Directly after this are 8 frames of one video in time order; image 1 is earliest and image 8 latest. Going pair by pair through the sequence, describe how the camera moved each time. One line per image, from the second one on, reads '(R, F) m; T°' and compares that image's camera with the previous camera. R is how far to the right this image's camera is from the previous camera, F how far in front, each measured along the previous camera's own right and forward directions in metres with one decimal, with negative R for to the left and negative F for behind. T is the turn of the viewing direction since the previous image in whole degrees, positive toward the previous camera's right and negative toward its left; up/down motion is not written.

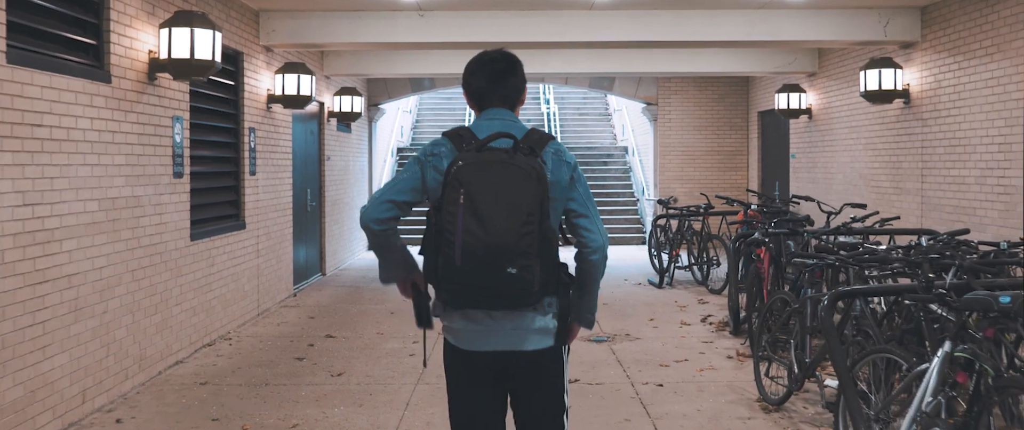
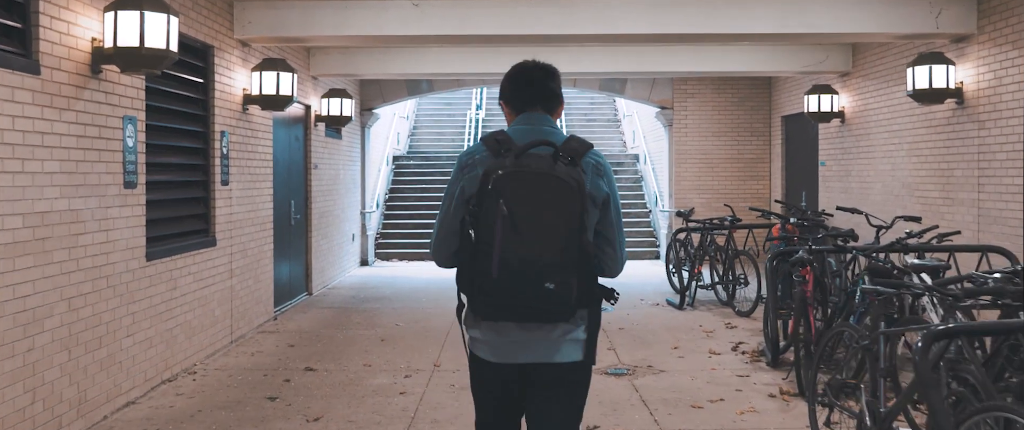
(0.0, +1.0) m; 0°
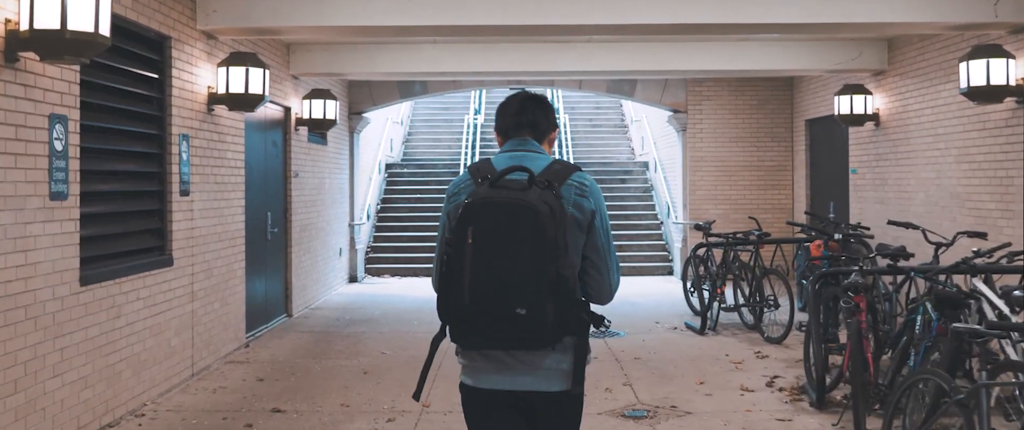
(0.0, +0.9) m; 0°
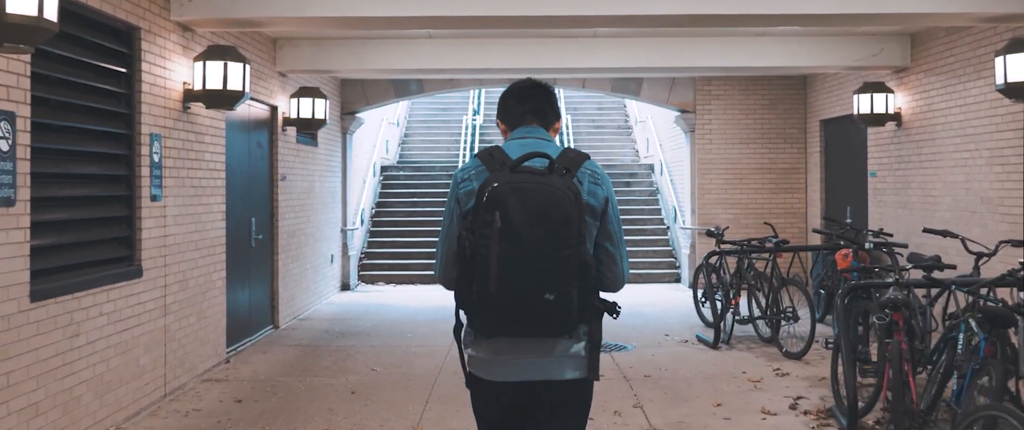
(0.0, +0.5) m; 0°
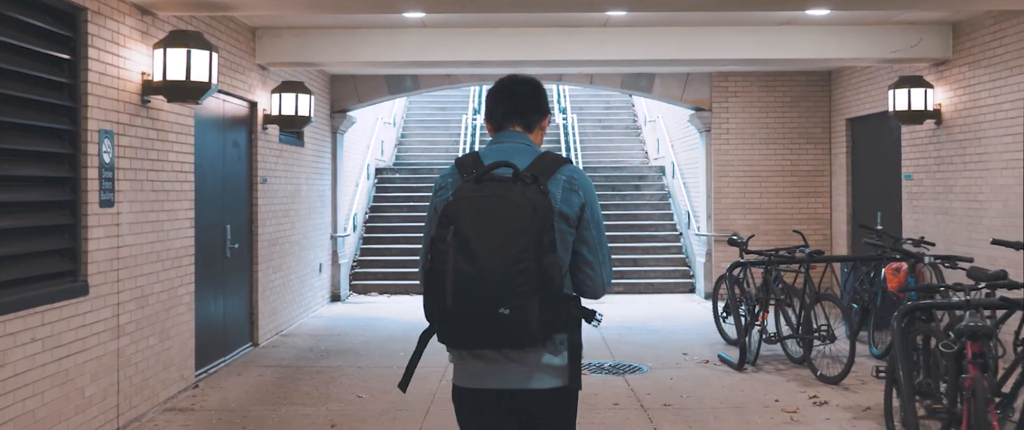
(0.0, +0.8) m; 0°
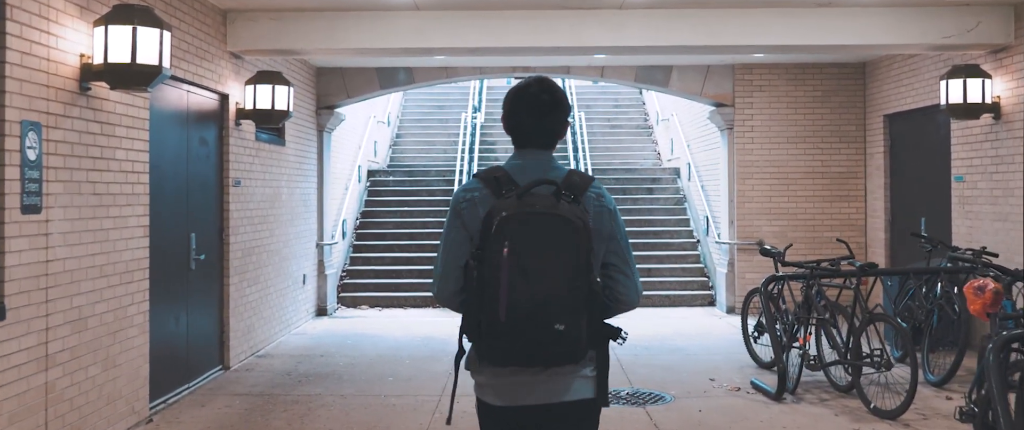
(0.0, +0.9) m; 0°
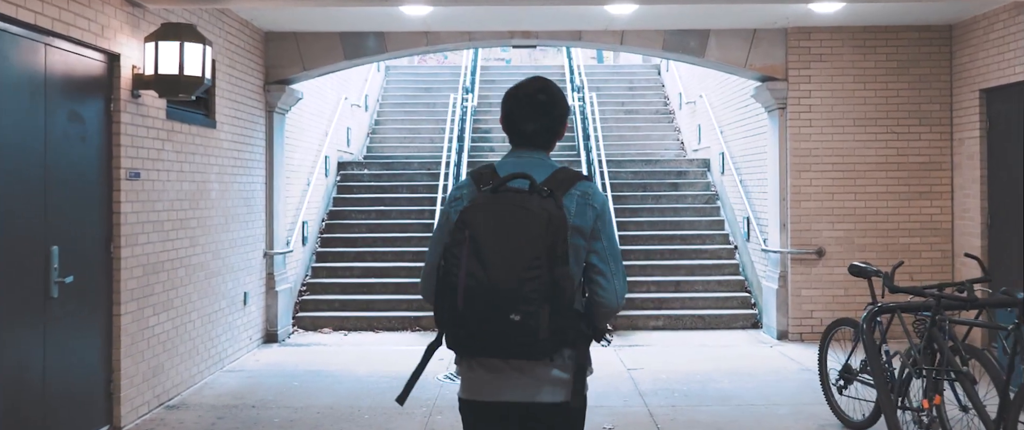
(0.0, +1.8) m; 0°
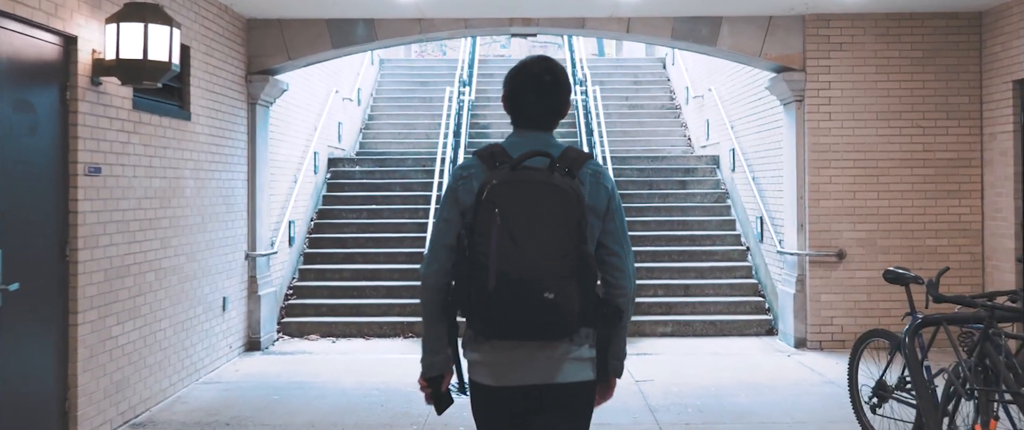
(0.0, +0.5) m; 0°
